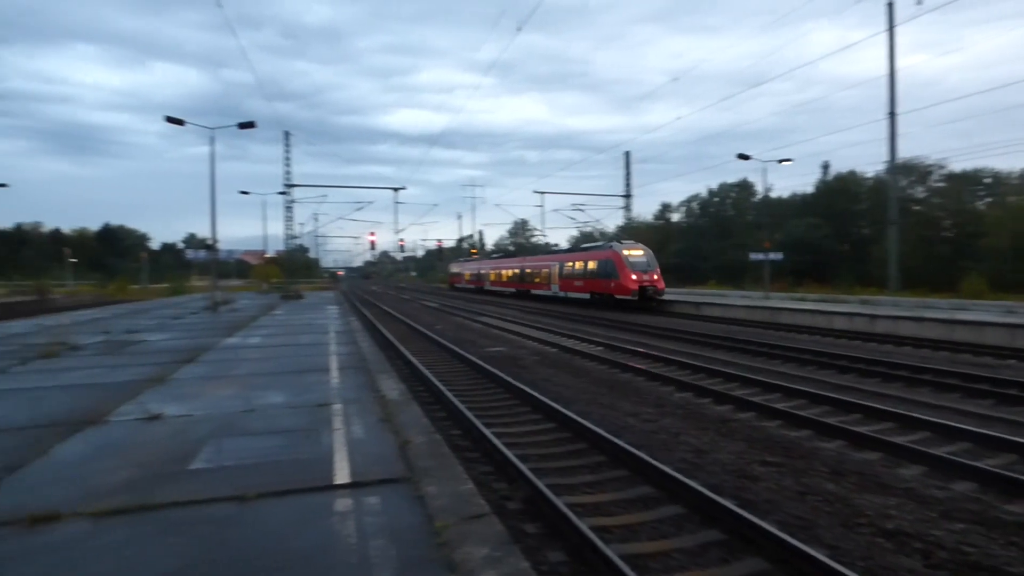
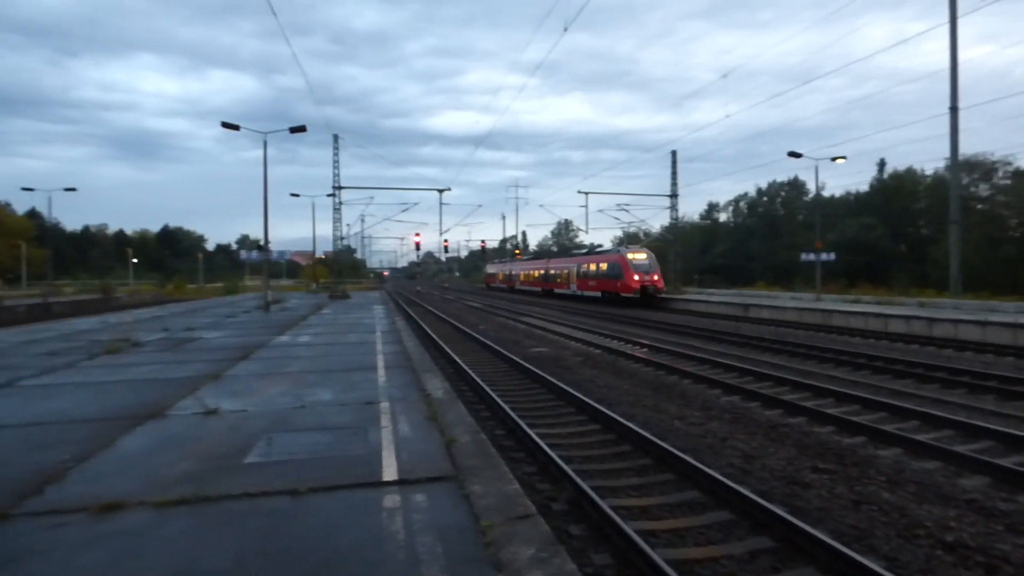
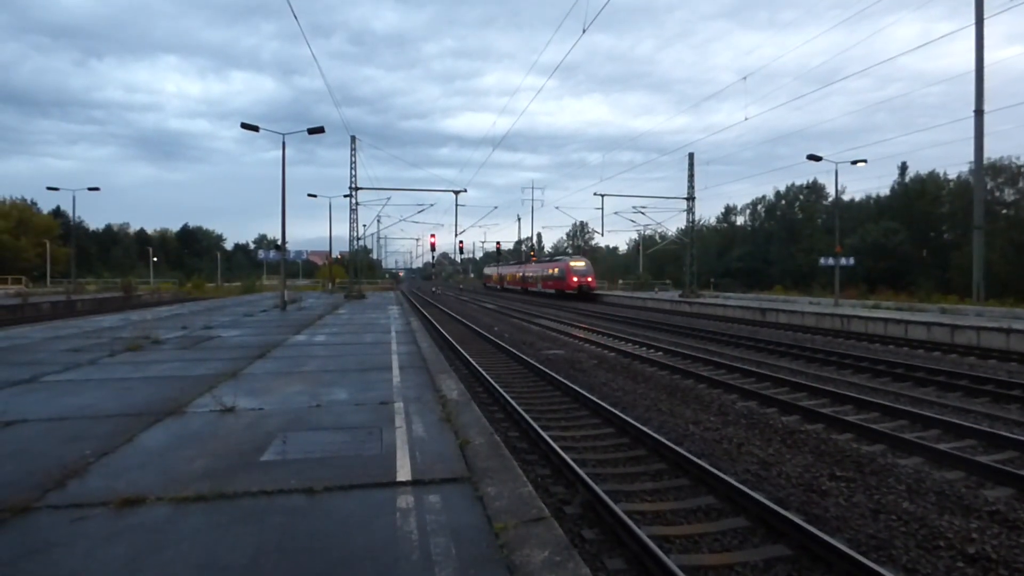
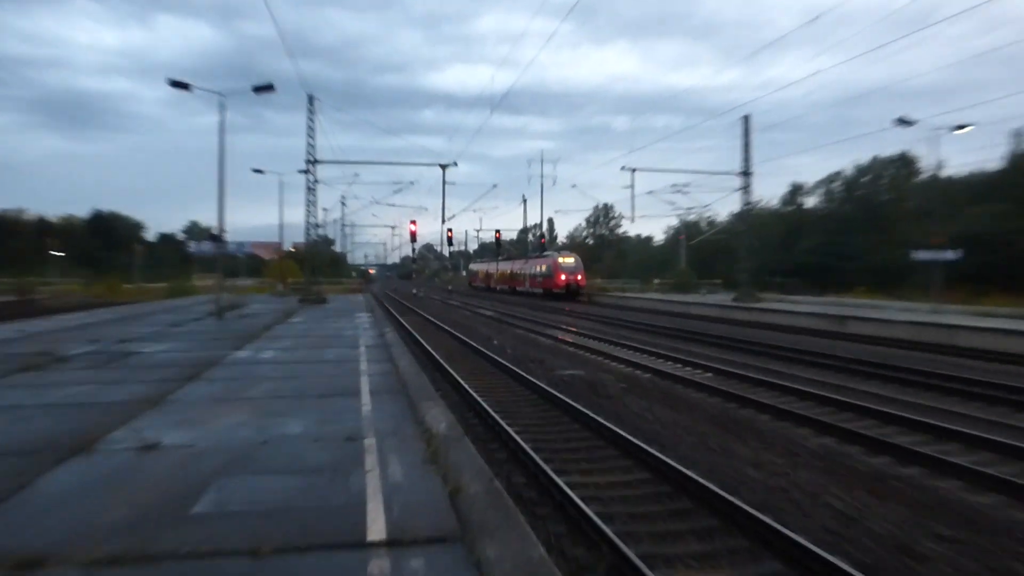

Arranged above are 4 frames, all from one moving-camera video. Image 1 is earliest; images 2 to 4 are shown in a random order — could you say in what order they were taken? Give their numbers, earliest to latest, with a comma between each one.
2, 3, 4
